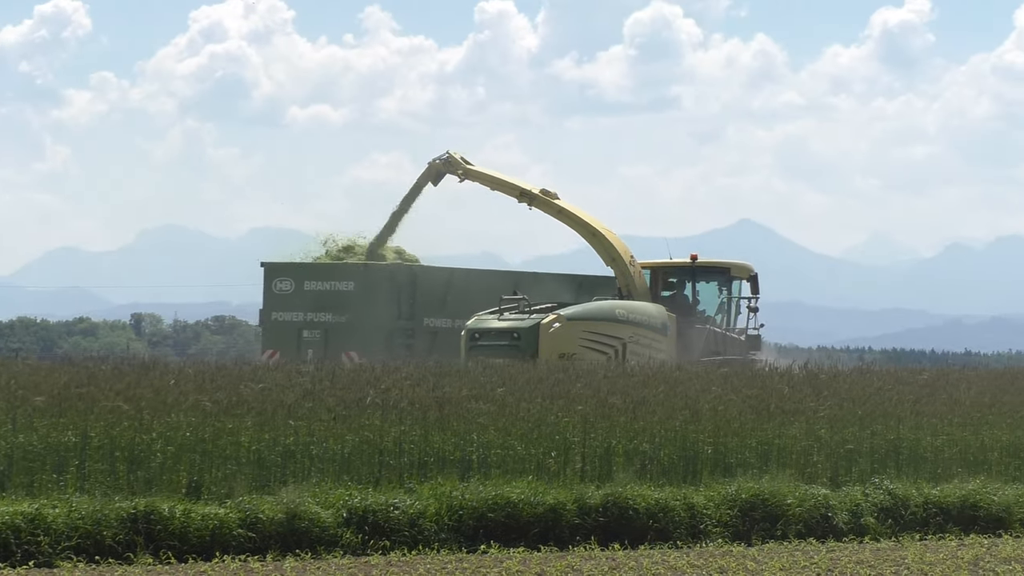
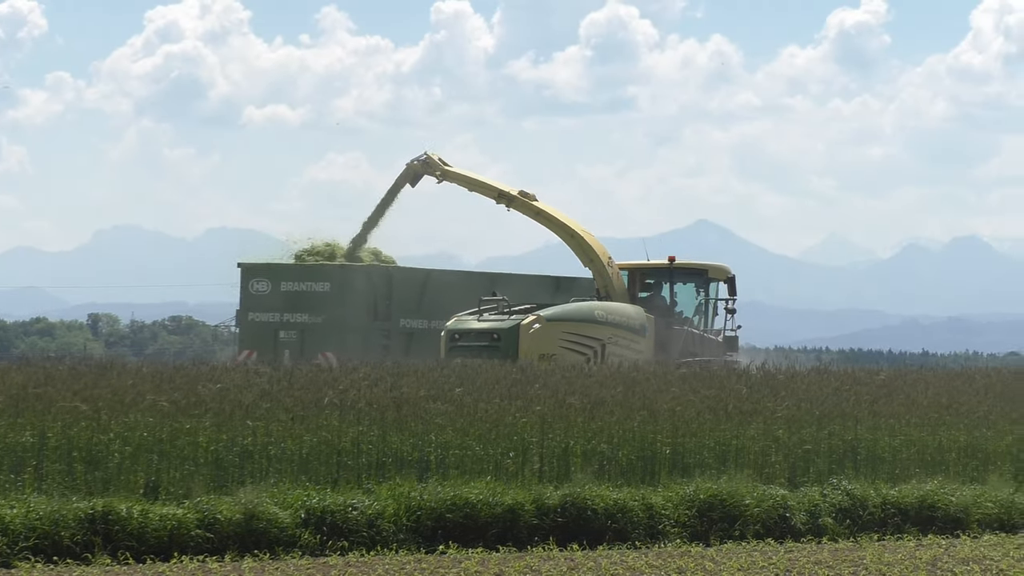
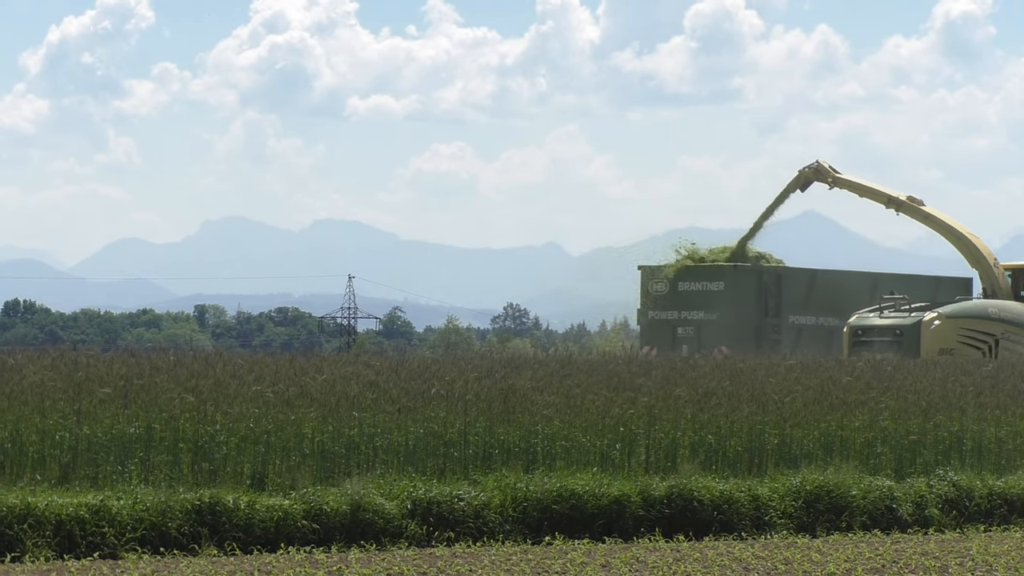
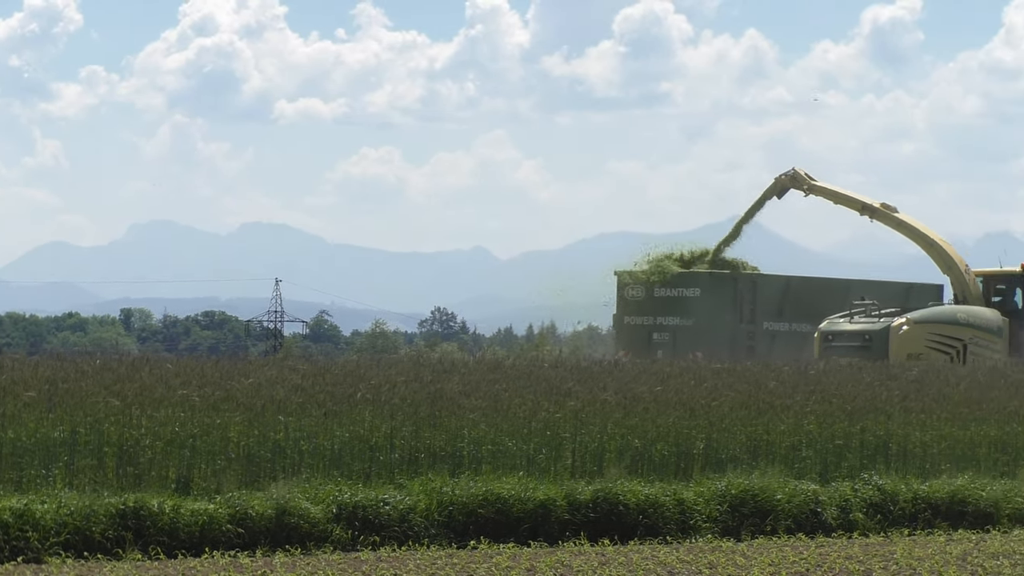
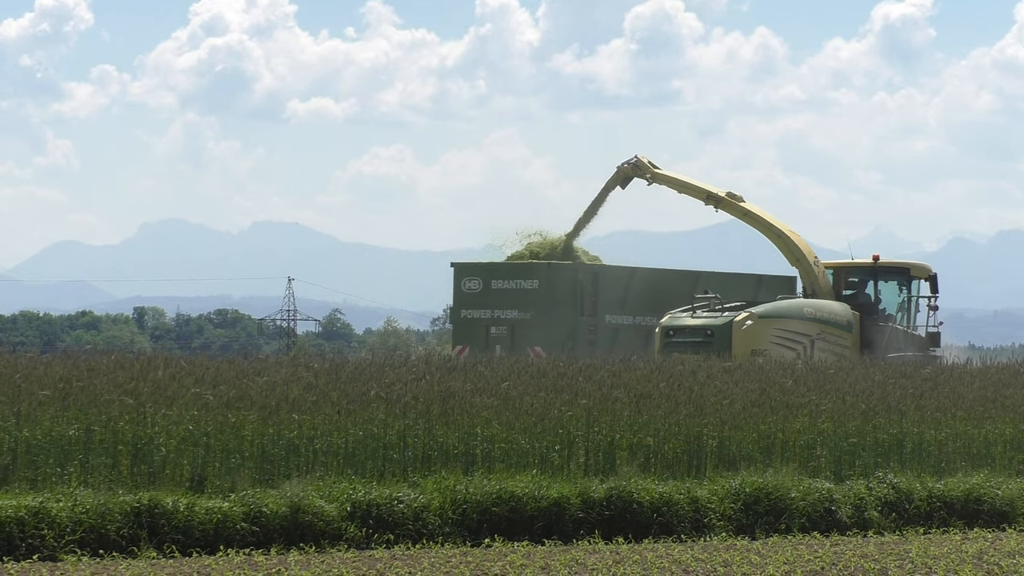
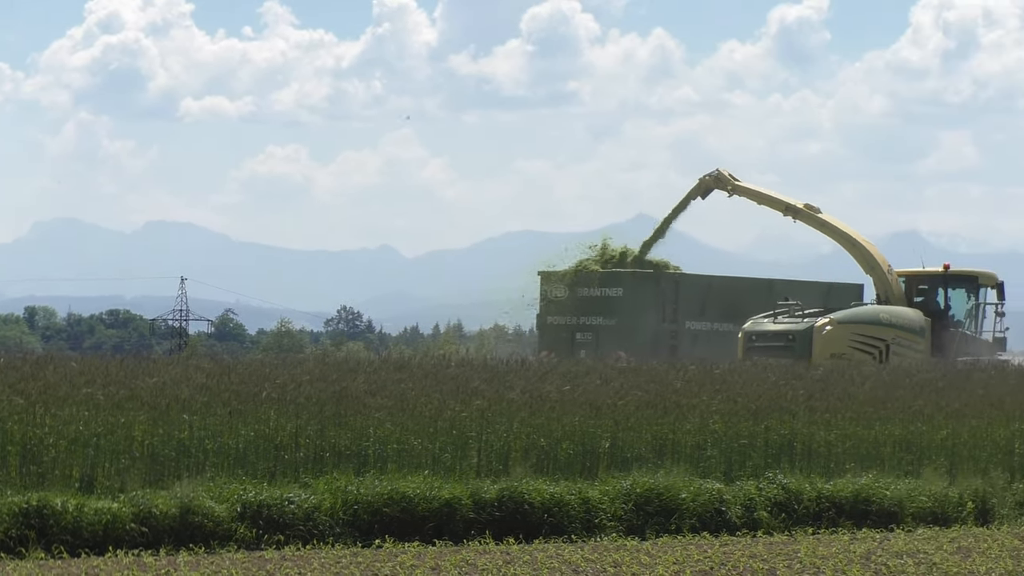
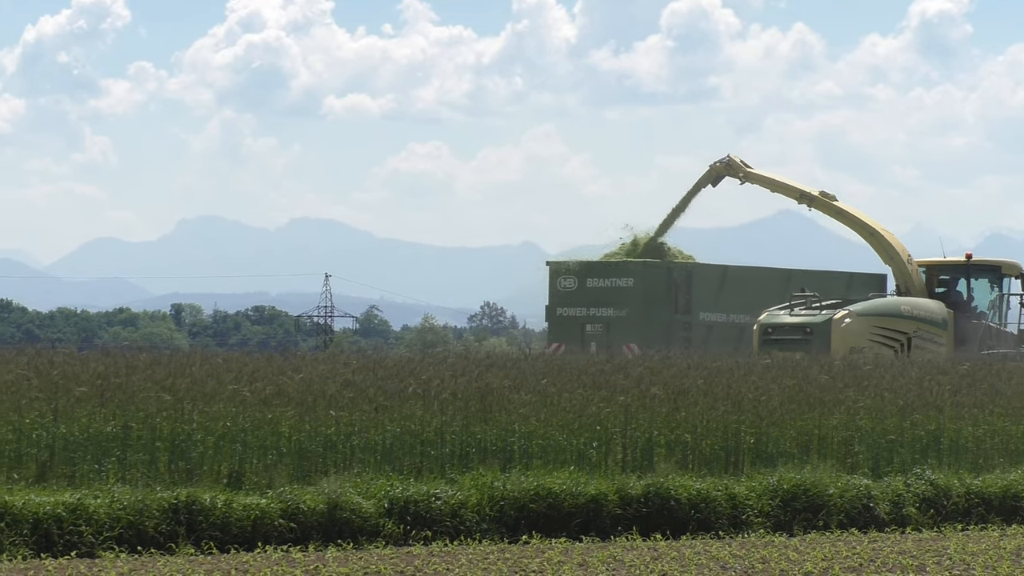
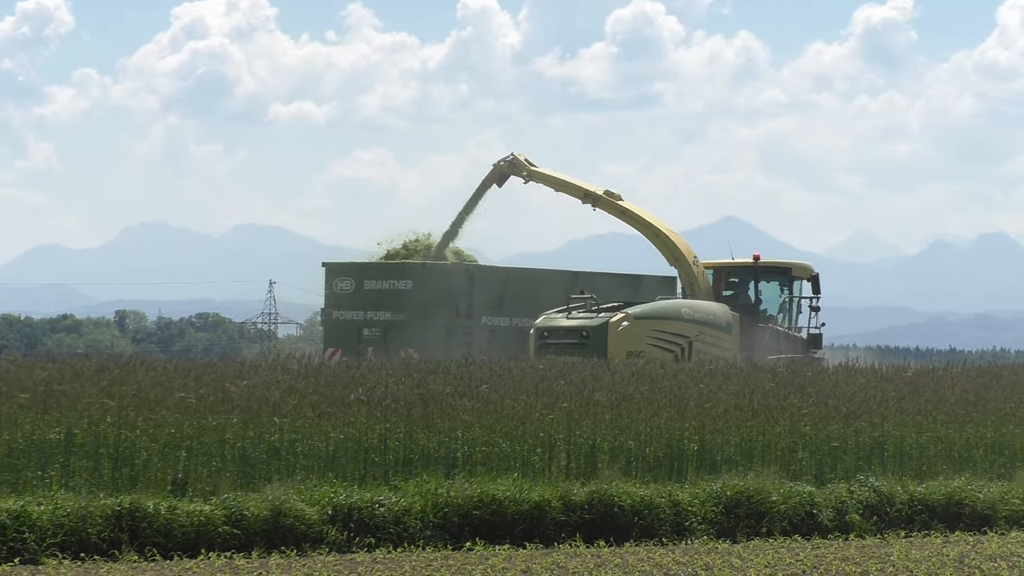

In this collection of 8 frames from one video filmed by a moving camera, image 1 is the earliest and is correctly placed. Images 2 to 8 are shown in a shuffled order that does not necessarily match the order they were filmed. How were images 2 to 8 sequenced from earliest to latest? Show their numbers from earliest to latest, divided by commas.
2, 8, 5, 7, 3, 4, 6
